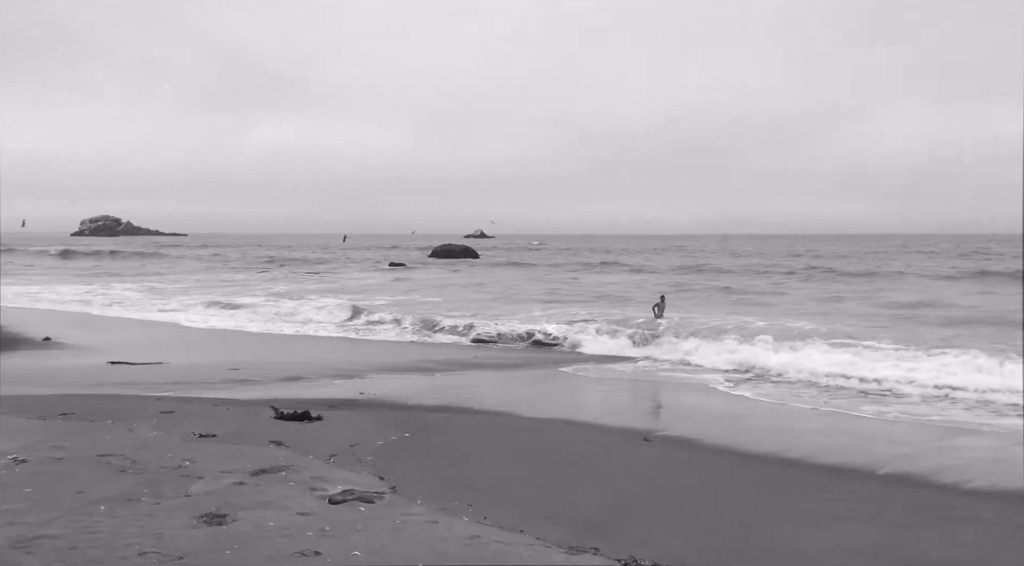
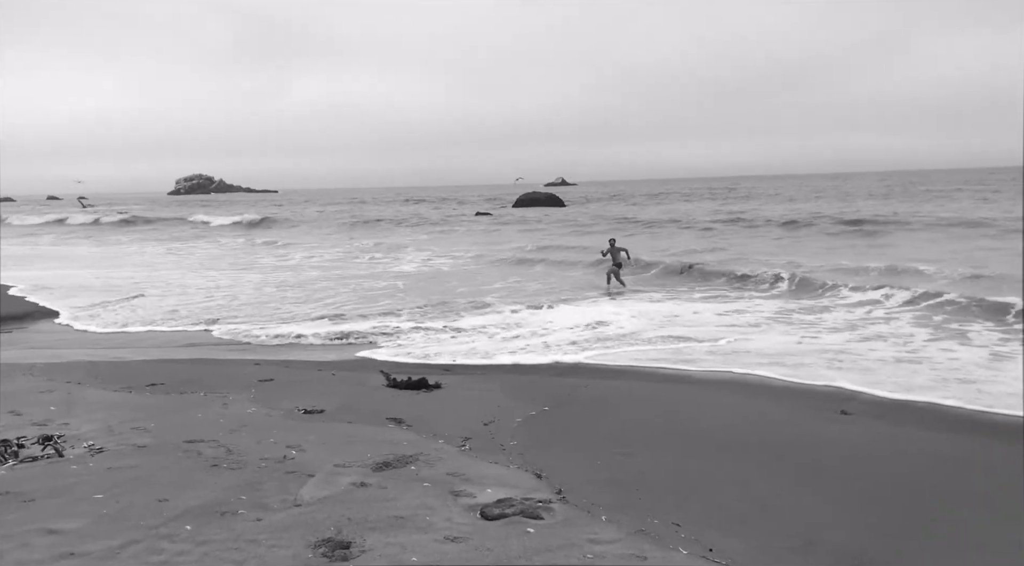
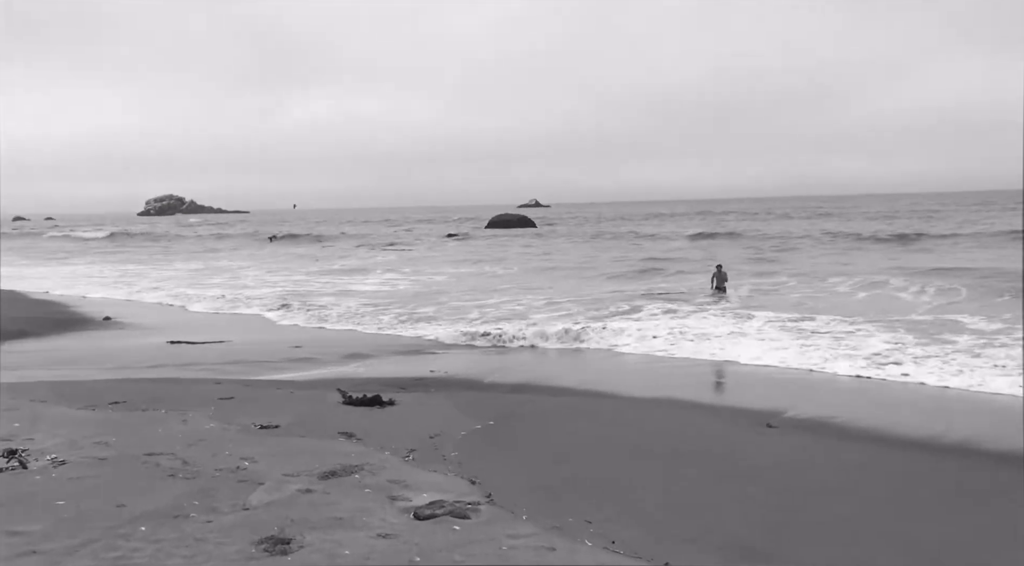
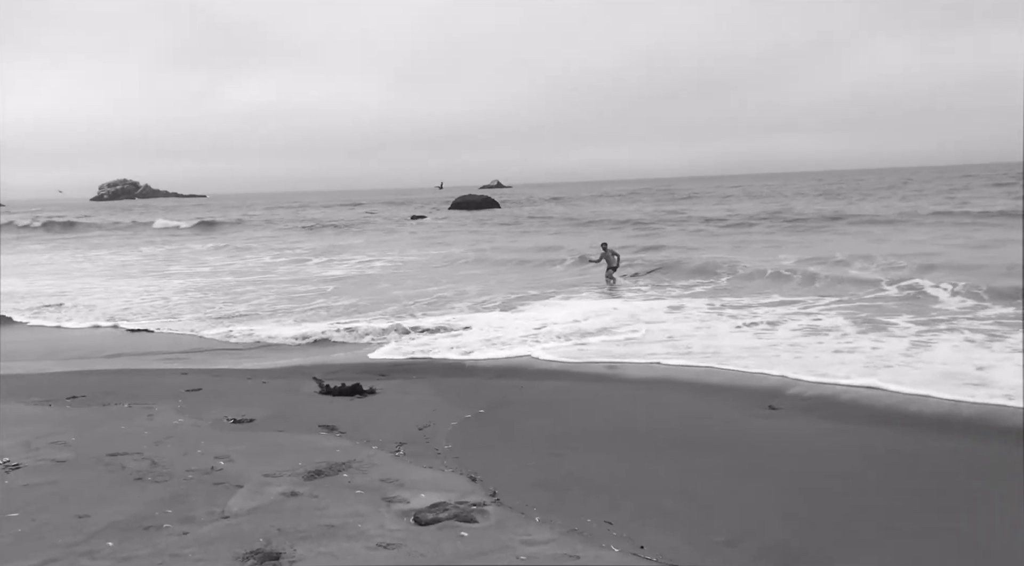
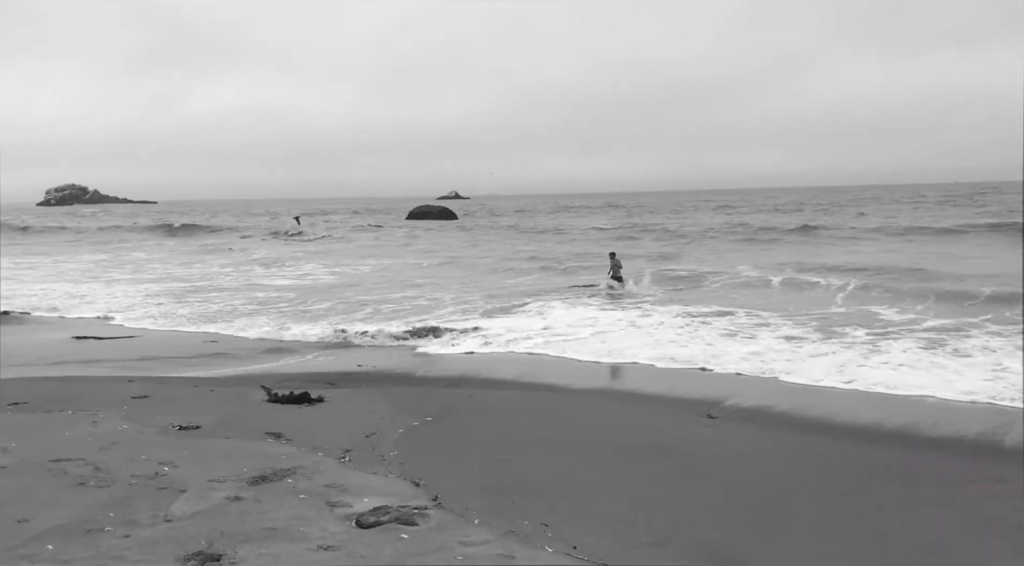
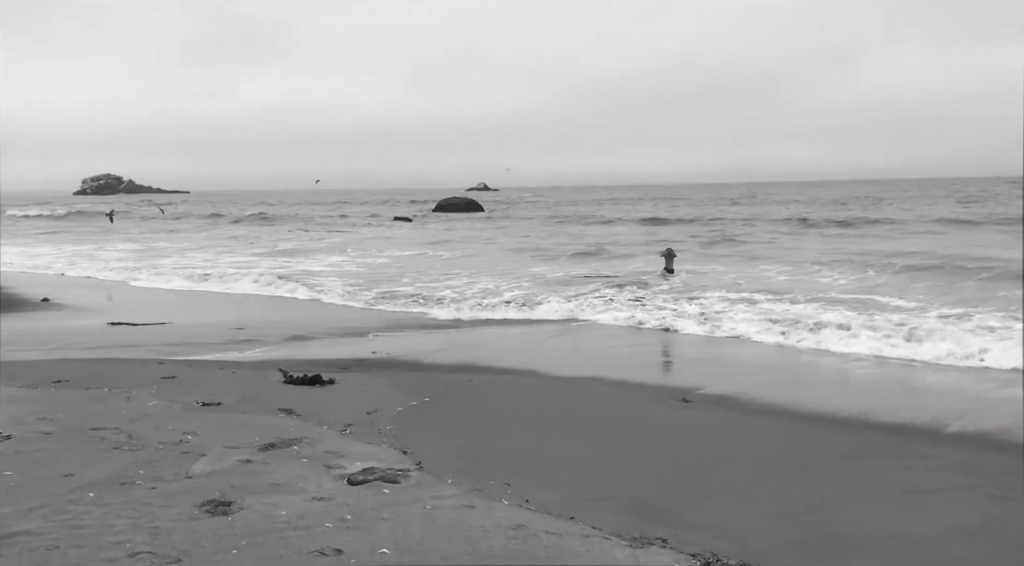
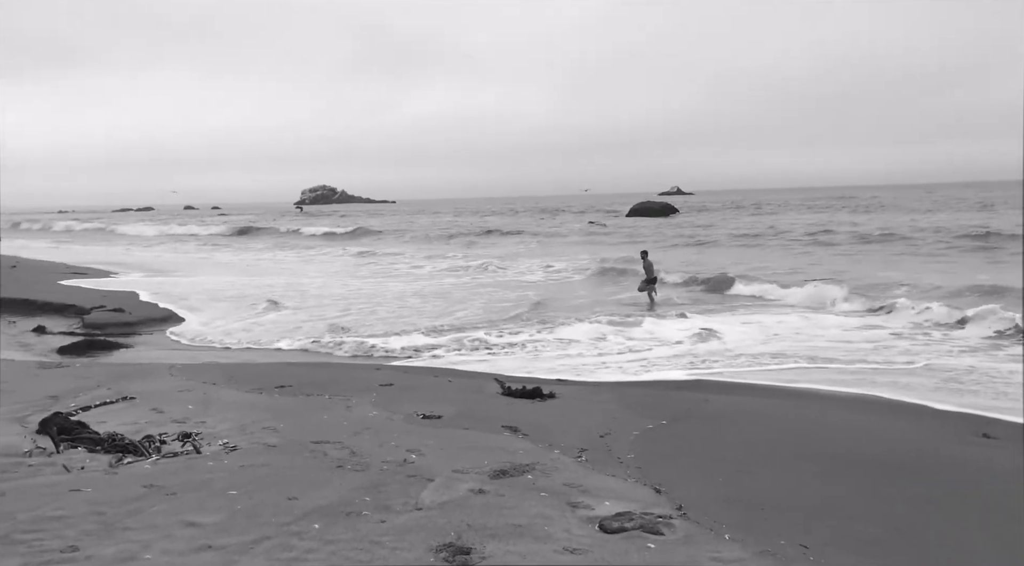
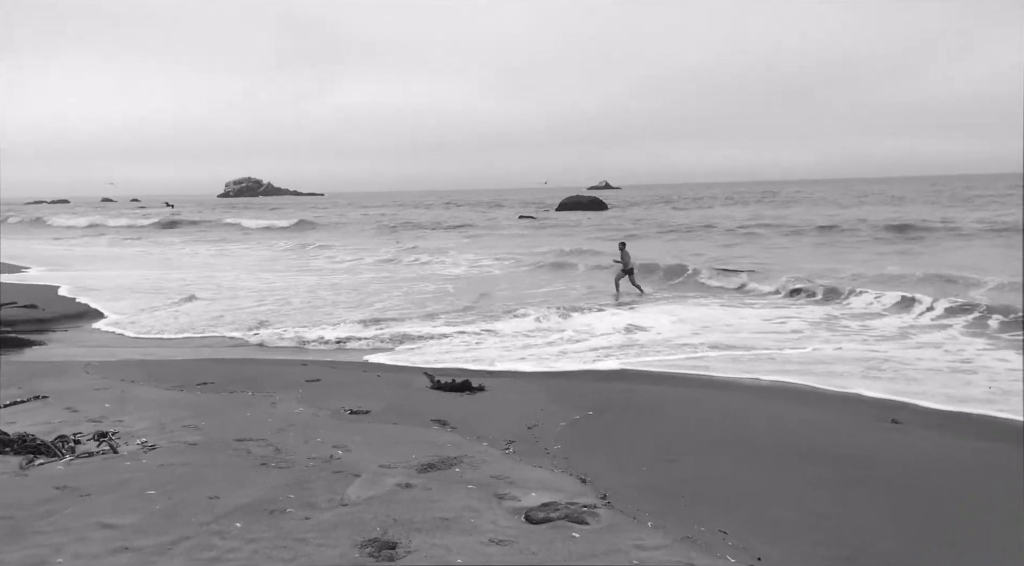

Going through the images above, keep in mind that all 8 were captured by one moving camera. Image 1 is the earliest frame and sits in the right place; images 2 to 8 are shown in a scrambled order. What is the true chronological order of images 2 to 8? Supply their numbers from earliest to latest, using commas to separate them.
6, 3, 5, 4, 2, 8, 7
